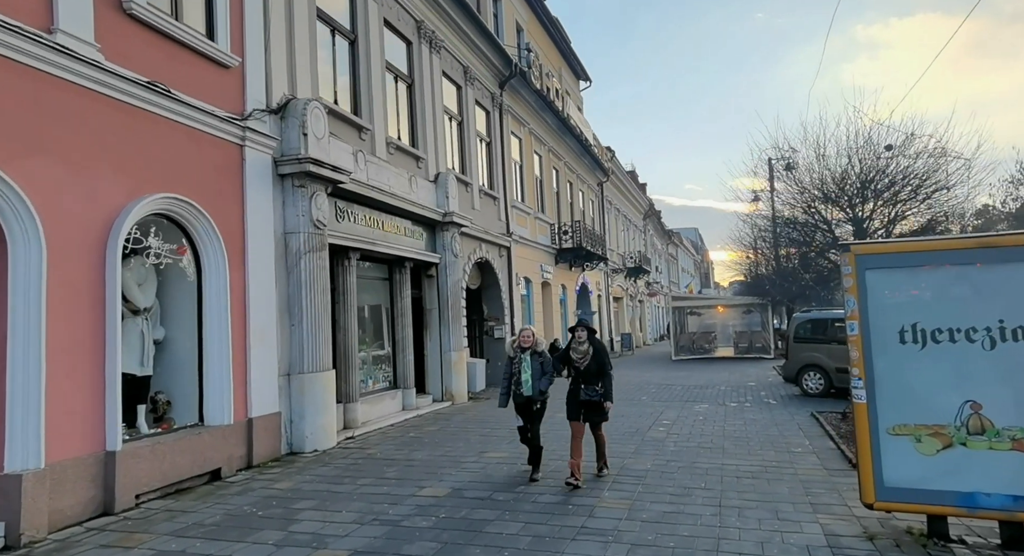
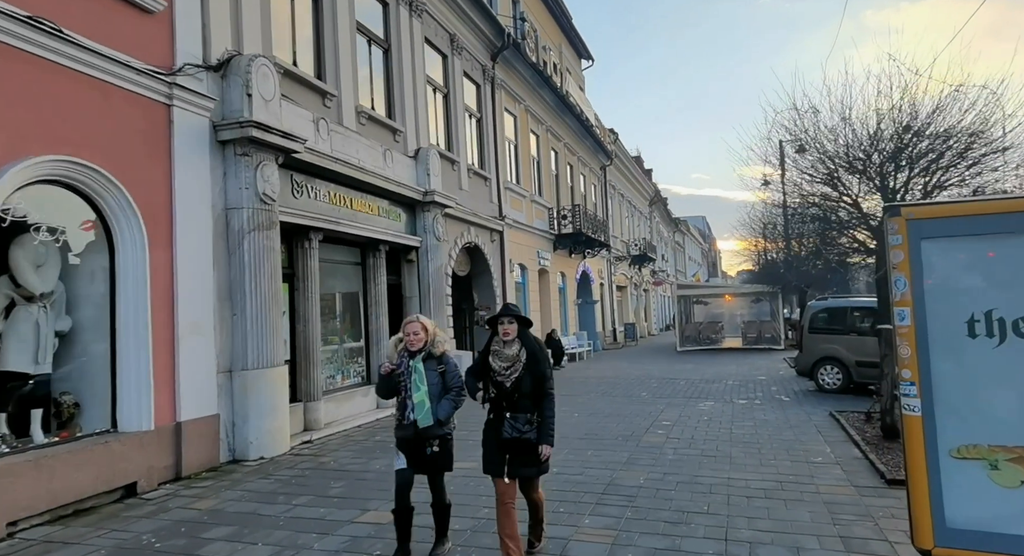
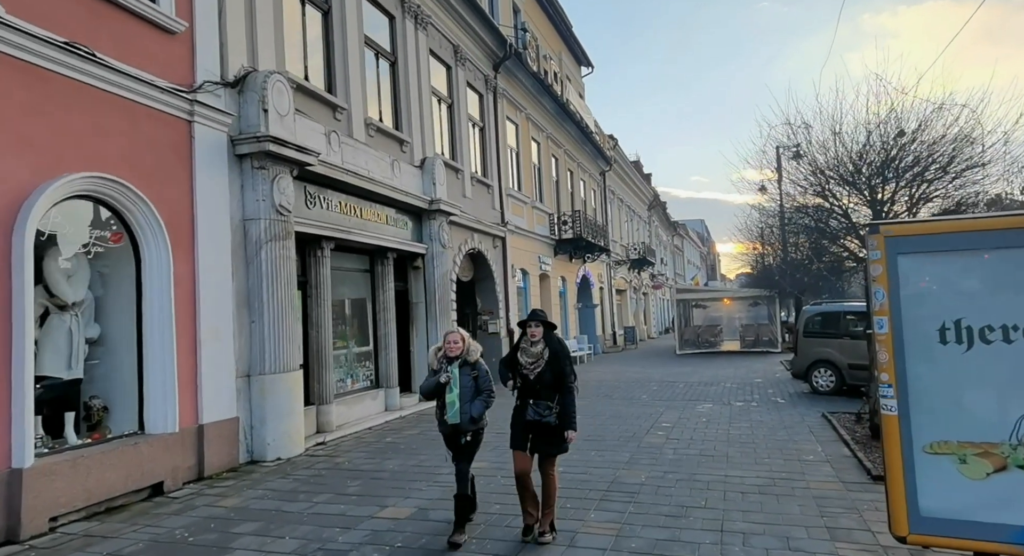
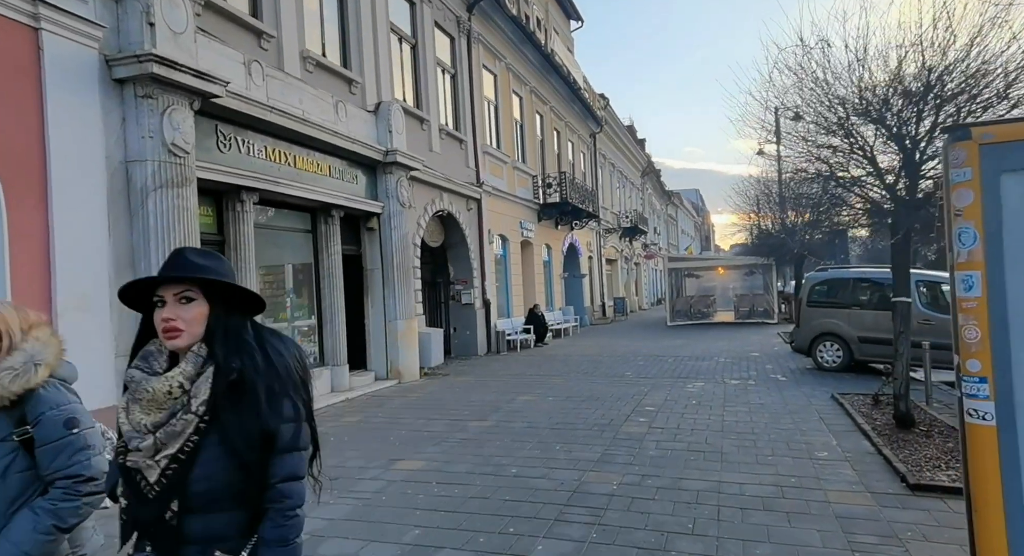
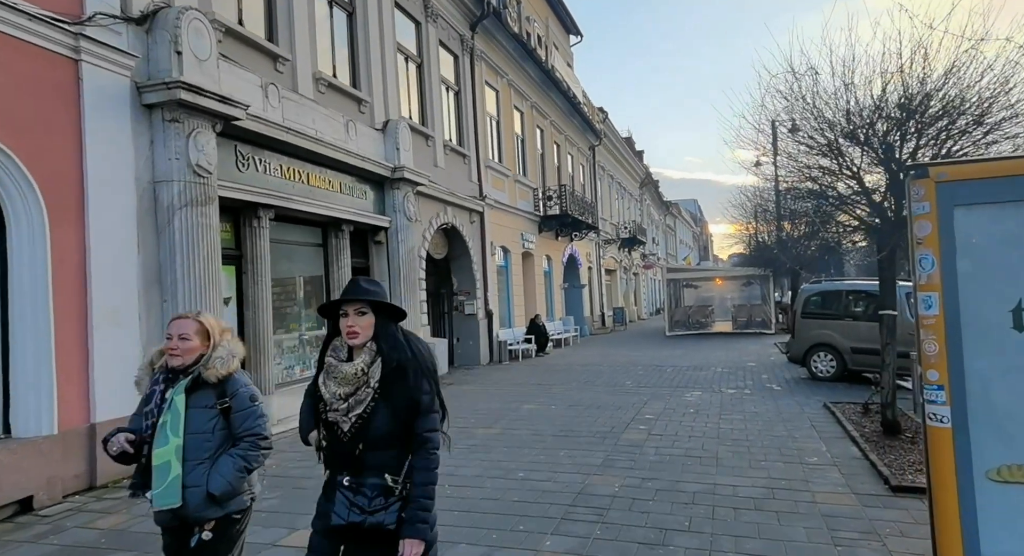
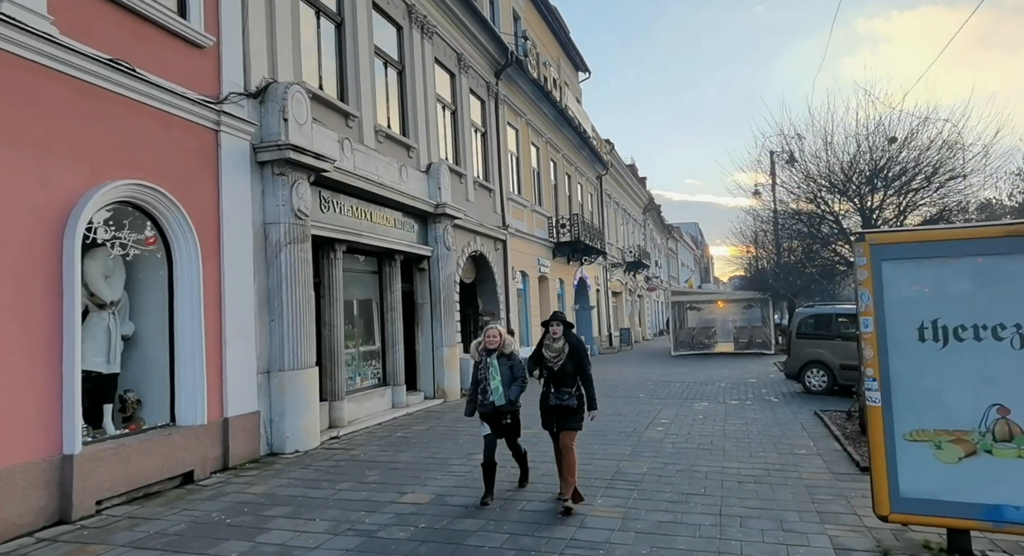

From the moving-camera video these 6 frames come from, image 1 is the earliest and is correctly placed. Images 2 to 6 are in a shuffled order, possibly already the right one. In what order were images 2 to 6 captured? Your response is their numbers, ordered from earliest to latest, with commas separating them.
6, 3, 2, 5, 4
